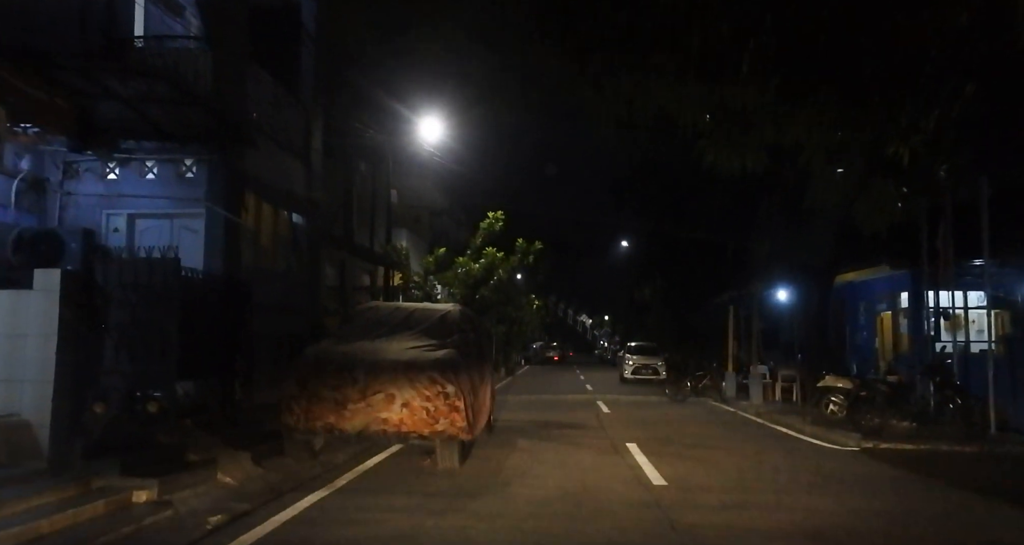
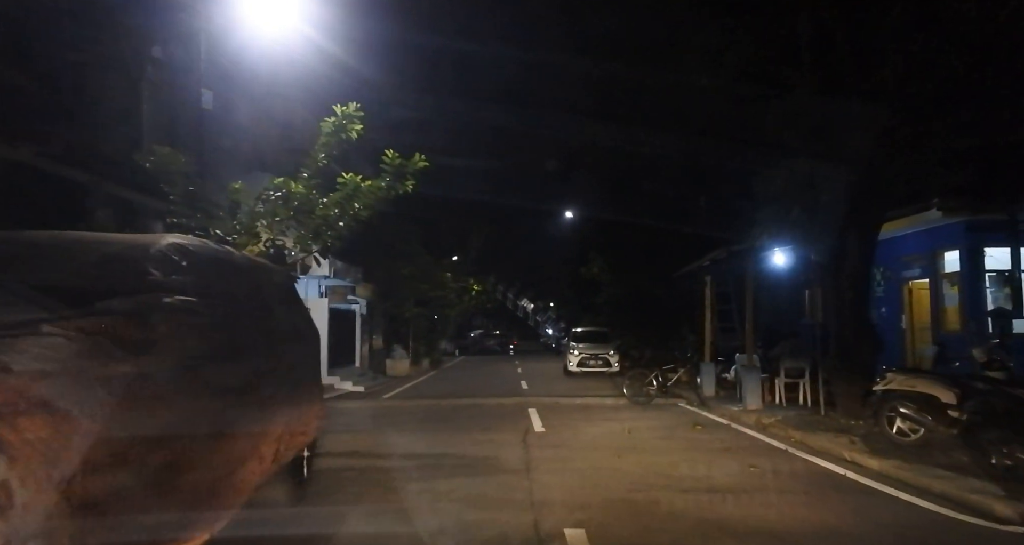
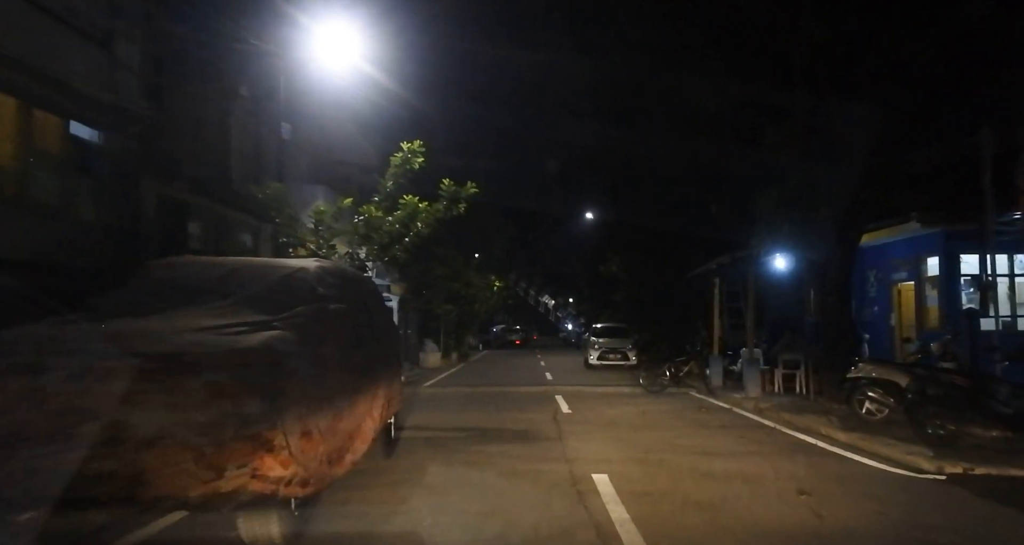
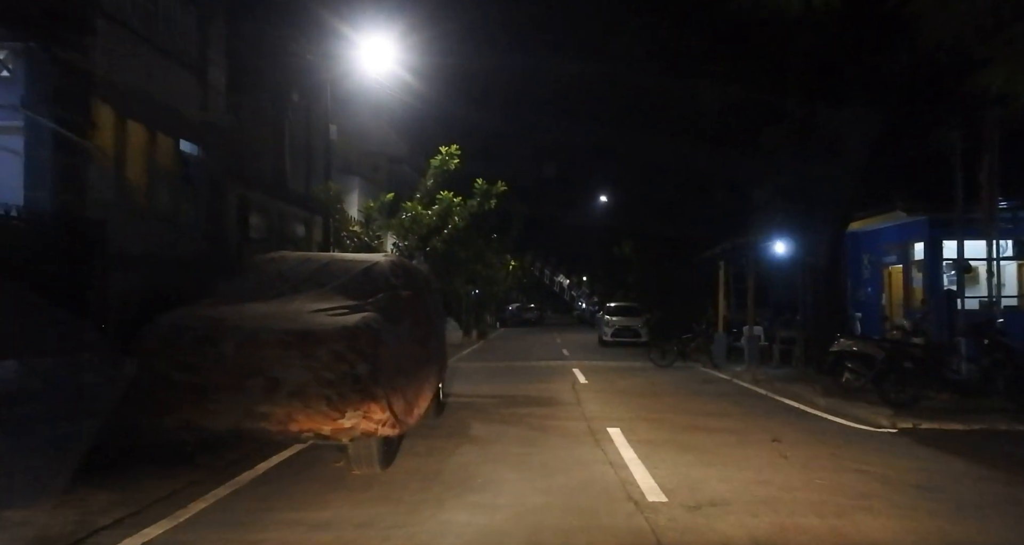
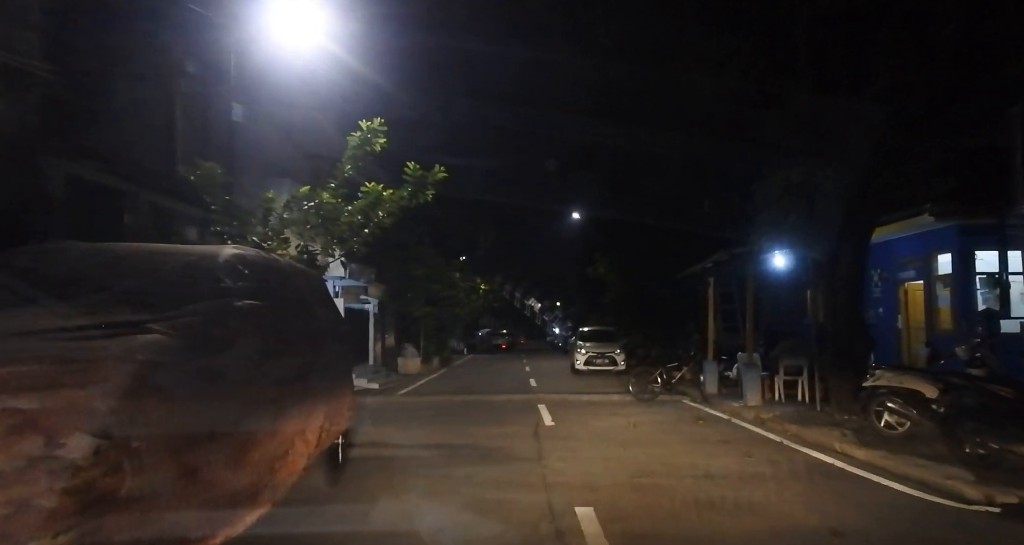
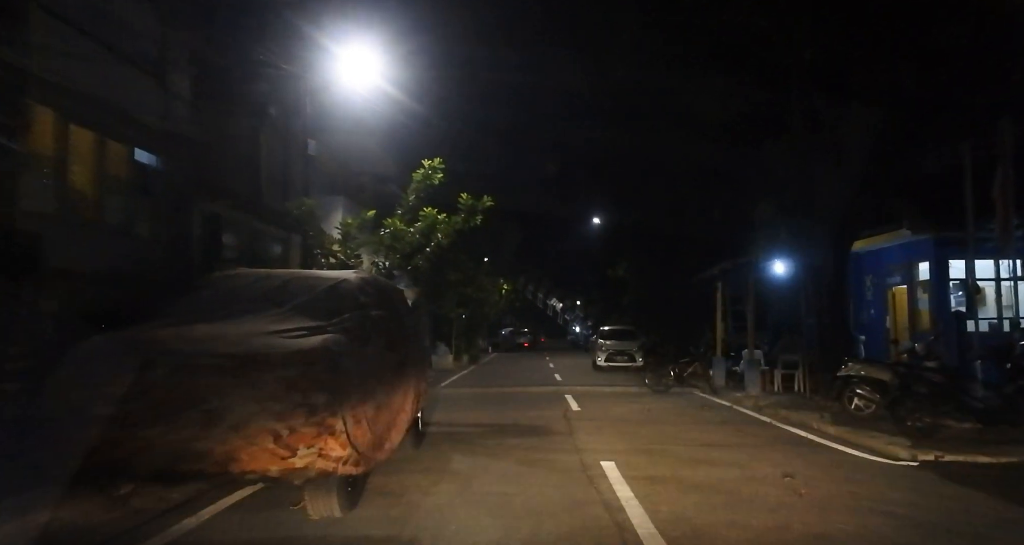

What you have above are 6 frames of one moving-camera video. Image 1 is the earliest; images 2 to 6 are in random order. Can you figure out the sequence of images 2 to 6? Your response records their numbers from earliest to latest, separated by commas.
4, 6, 3, 5, 2
